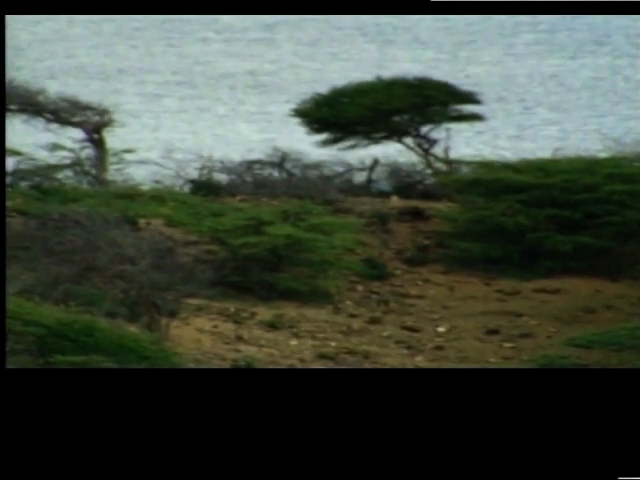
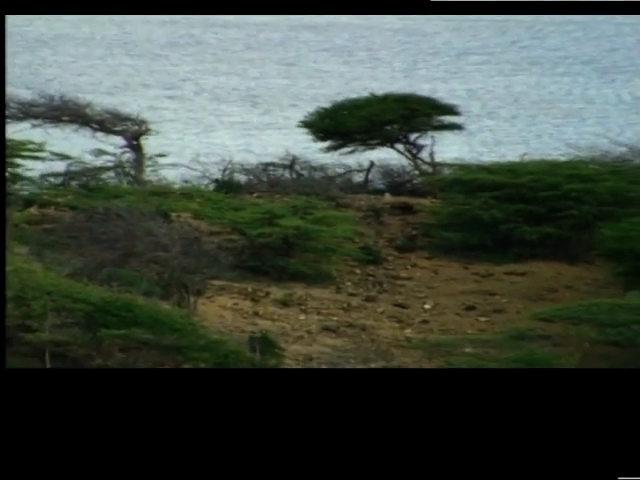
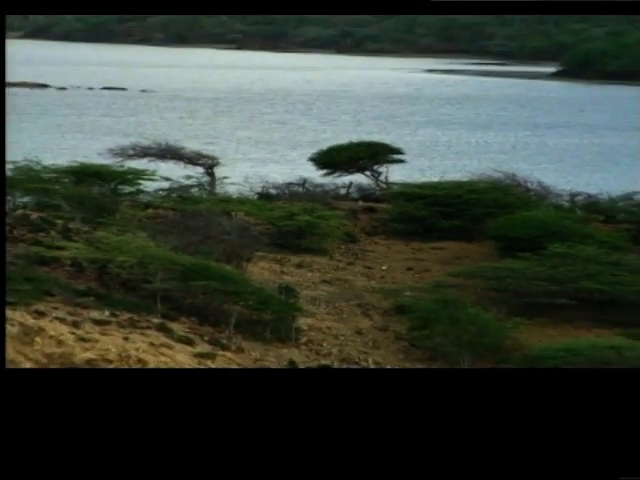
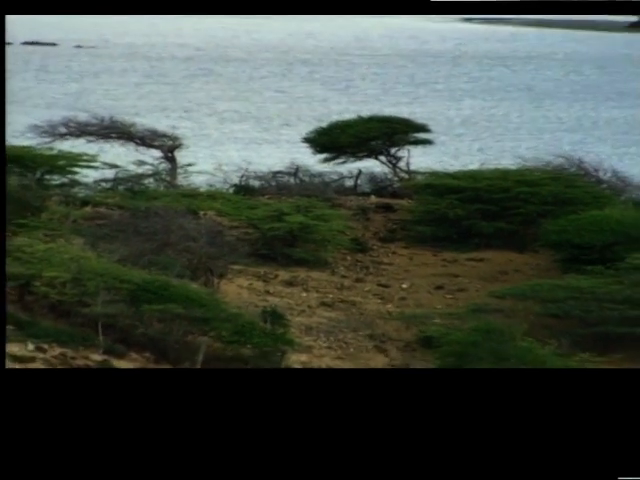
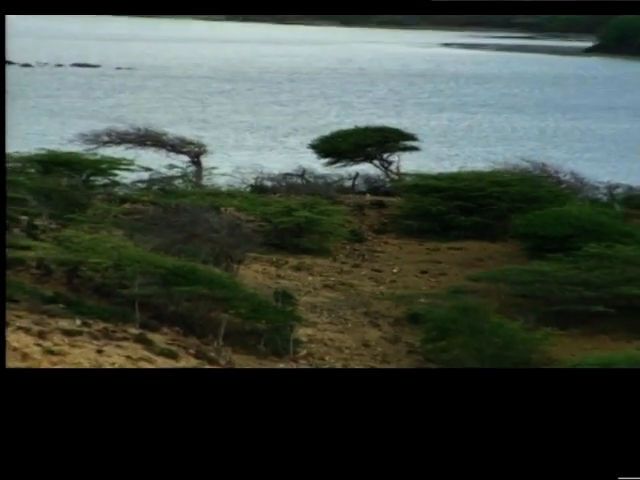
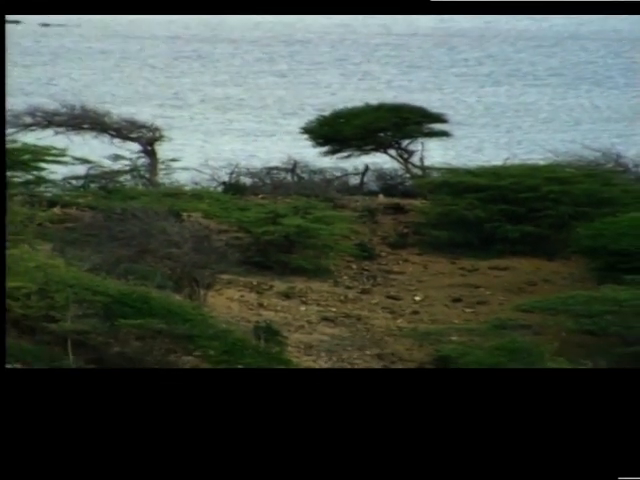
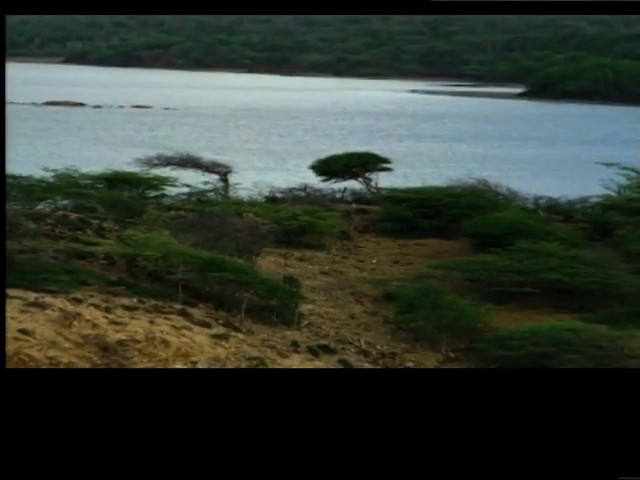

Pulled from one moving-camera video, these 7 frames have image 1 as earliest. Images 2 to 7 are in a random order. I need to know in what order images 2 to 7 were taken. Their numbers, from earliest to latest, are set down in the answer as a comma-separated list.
2, 6, 4, 5, 3, 7
